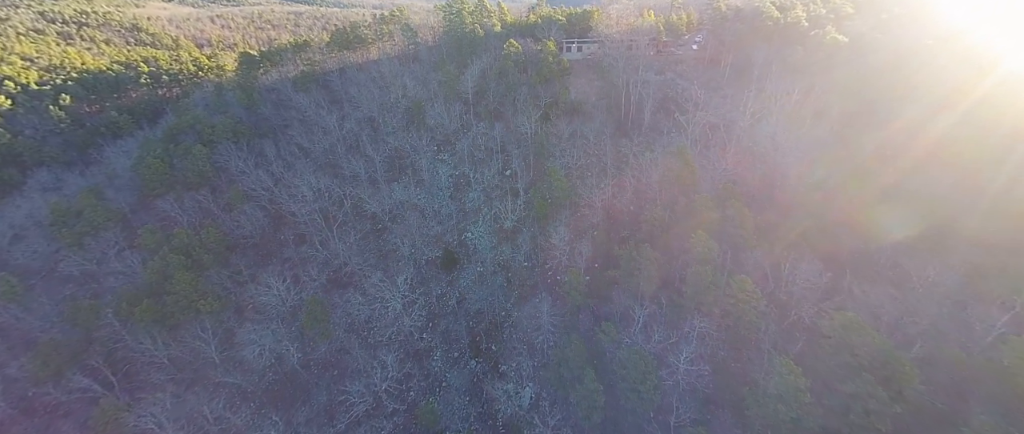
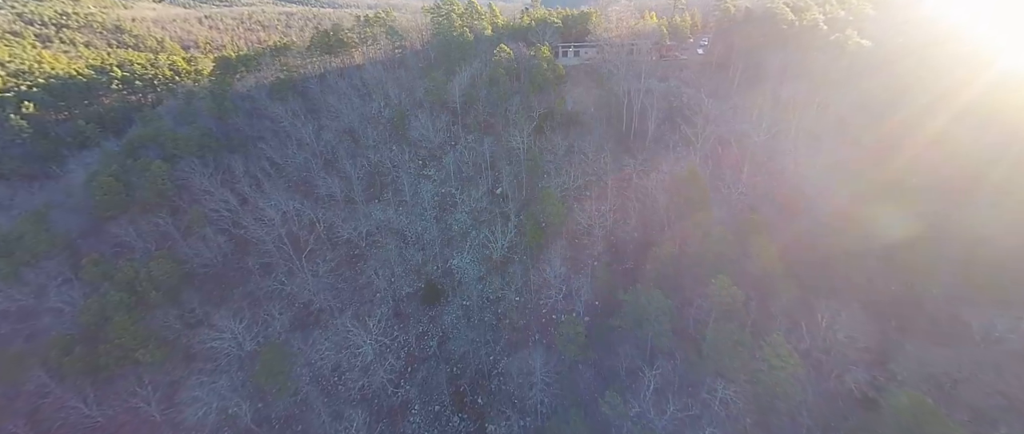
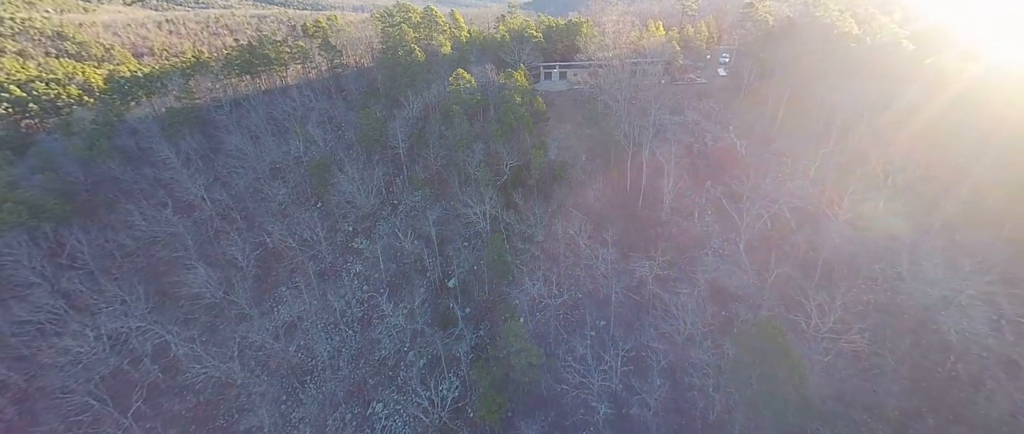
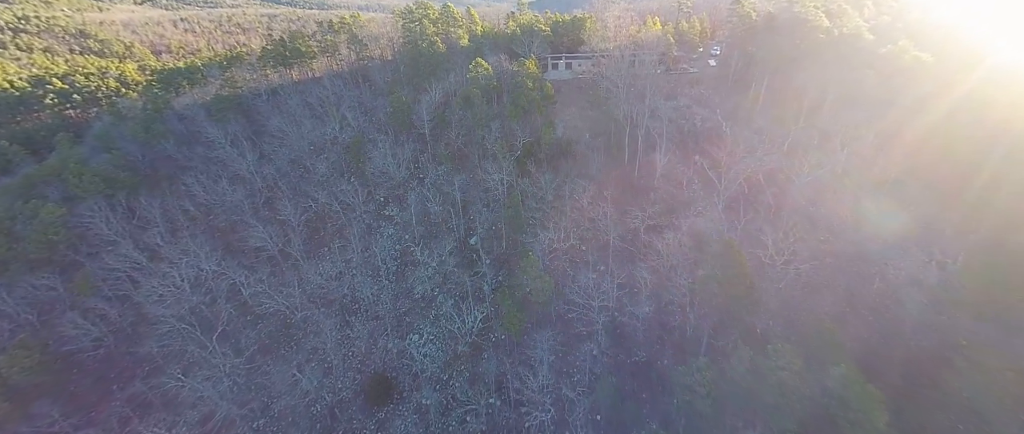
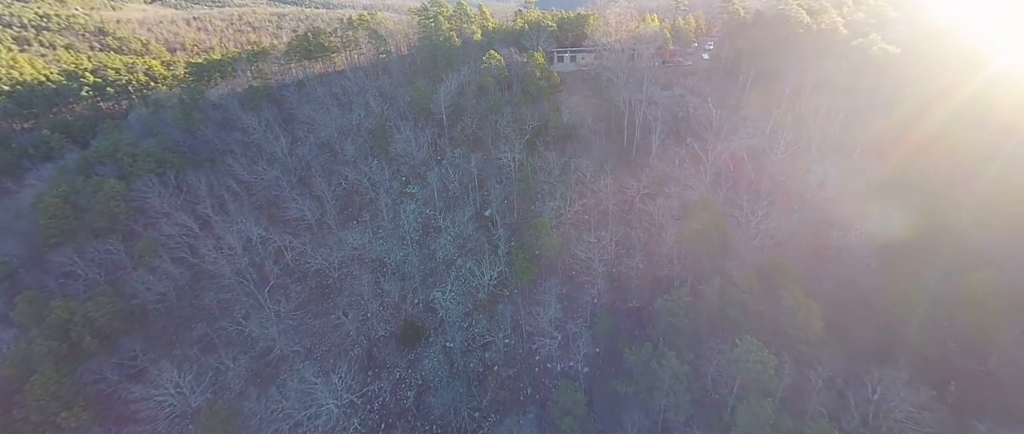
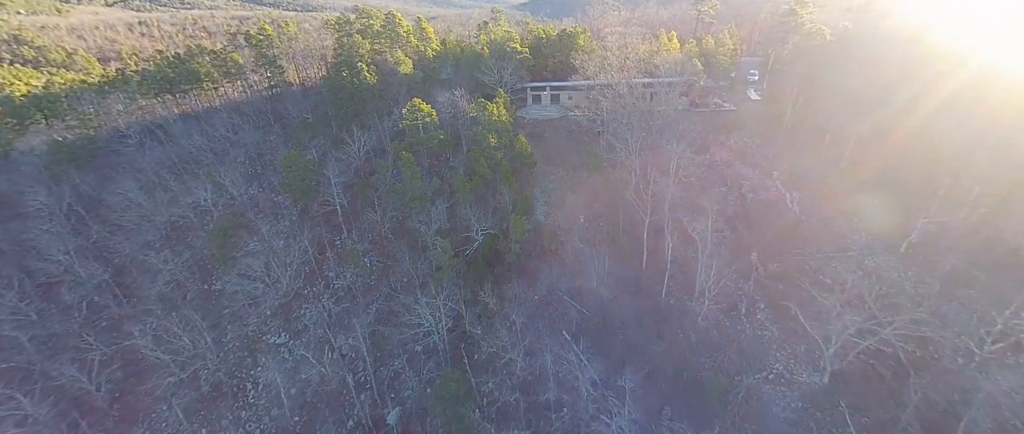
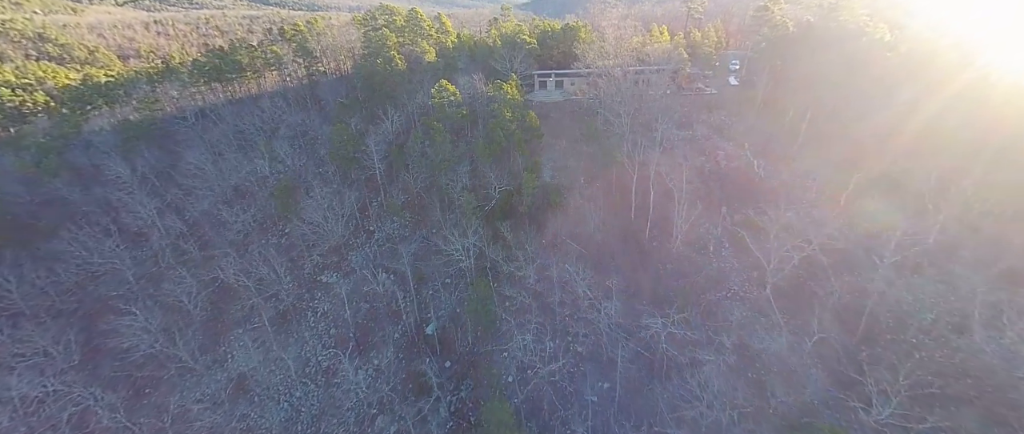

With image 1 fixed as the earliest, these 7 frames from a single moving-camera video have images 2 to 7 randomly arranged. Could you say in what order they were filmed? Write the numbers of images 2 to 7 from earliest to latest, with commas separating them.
2, 5, 4, 3, 7, 6
